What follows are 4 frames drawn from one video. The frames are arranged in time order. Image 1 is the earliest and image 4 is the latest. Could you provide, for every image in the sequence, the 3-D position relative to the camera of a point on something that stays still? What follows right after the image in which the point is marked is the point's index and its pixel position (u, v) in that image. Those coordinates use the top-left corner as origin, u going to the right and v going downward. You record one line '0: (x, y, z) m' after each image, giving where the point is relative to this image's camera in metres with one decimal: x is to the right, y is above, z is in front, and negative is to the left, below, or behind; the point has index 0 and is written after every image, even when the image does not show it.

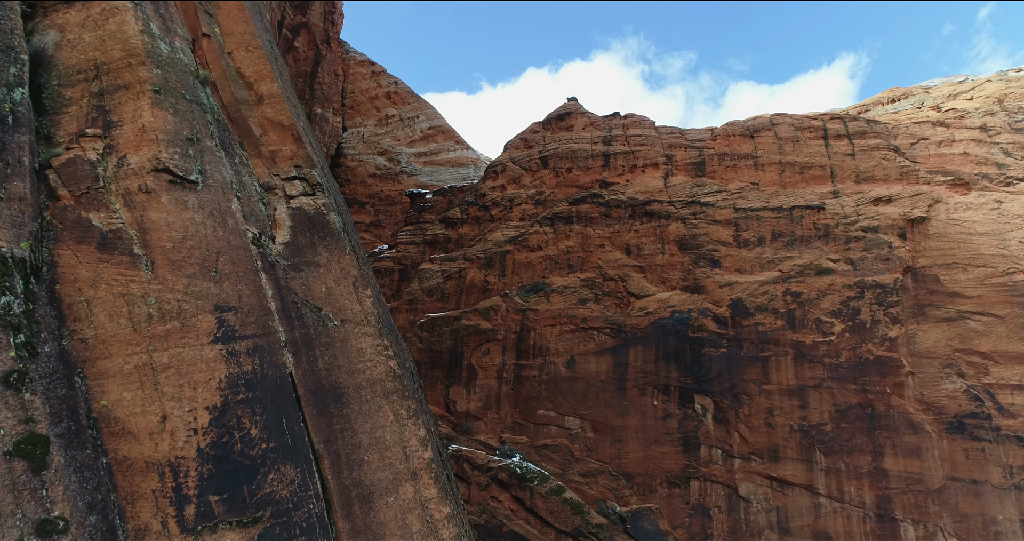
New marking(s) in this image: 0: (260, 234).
0: (-3.0, +0.4, +8.4) m
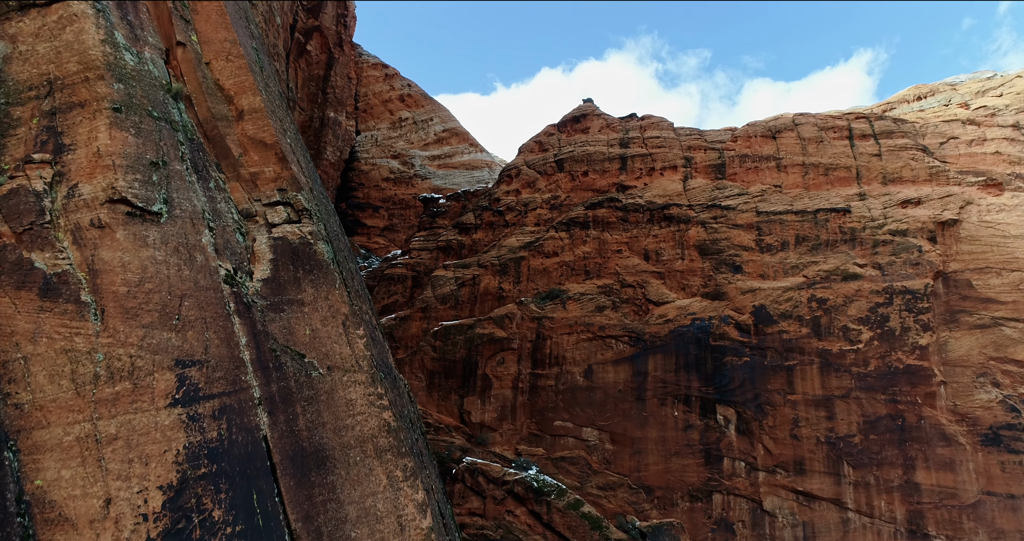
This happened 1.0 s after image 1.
0: (-2.9, 0.0, +7.4) m
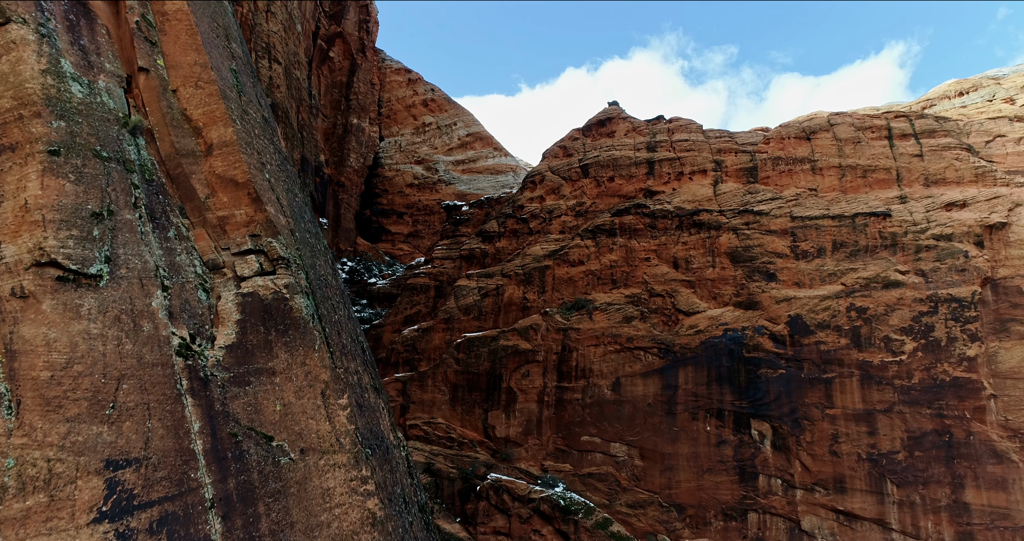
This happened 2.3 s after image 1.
0: (-2.8, -0.6, +6.3) m
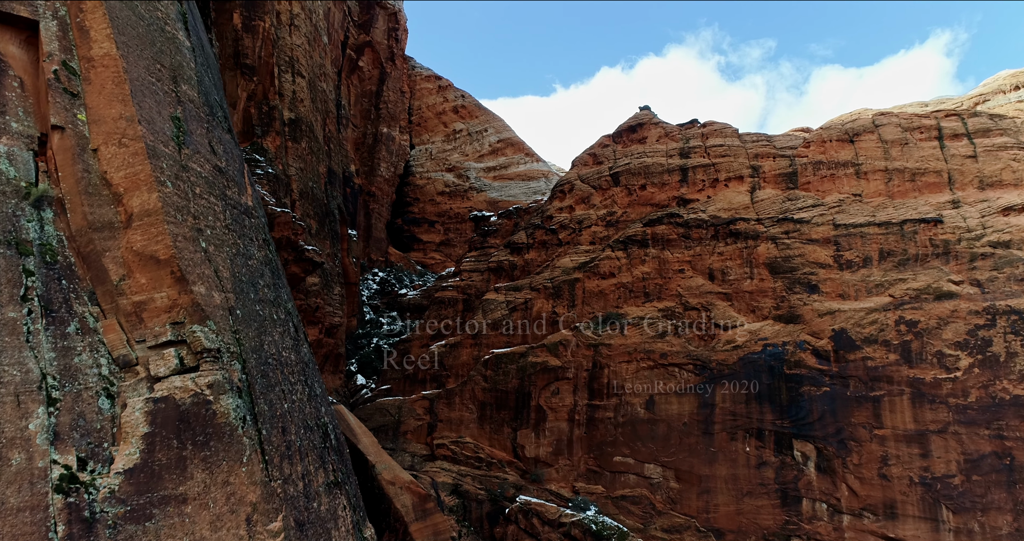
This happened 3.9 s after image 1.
0: (-3.2, -1.4, +5.2) m
